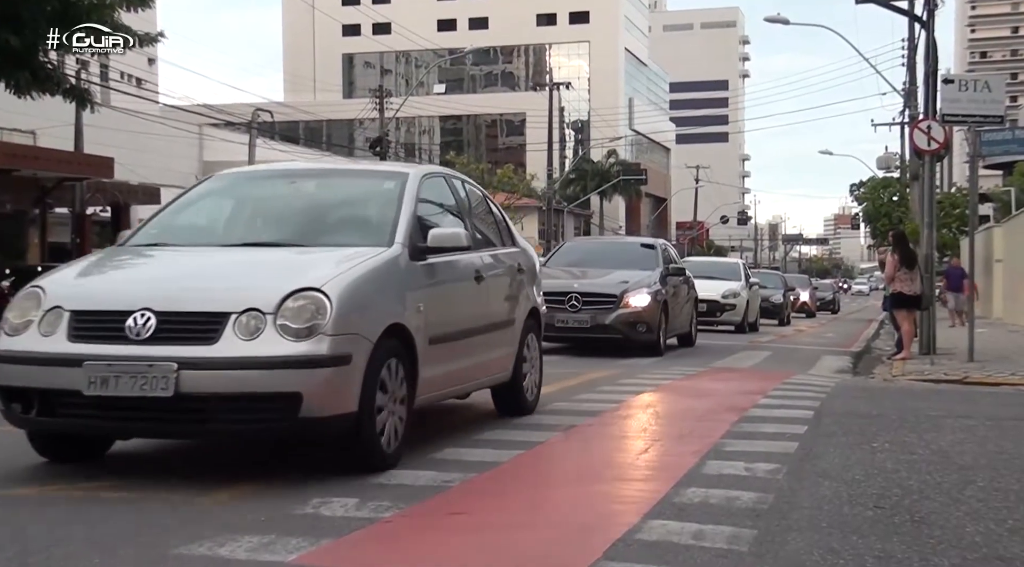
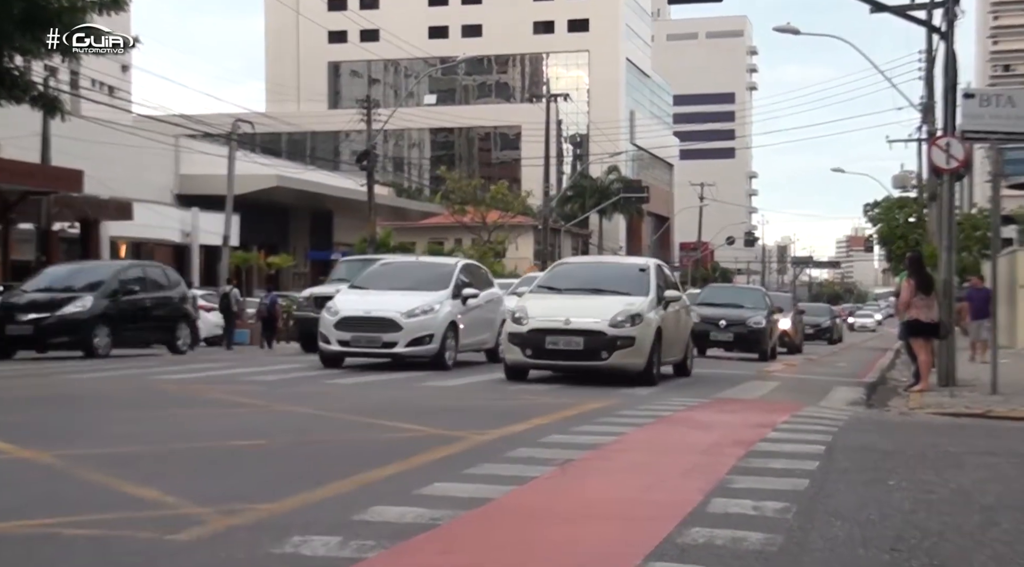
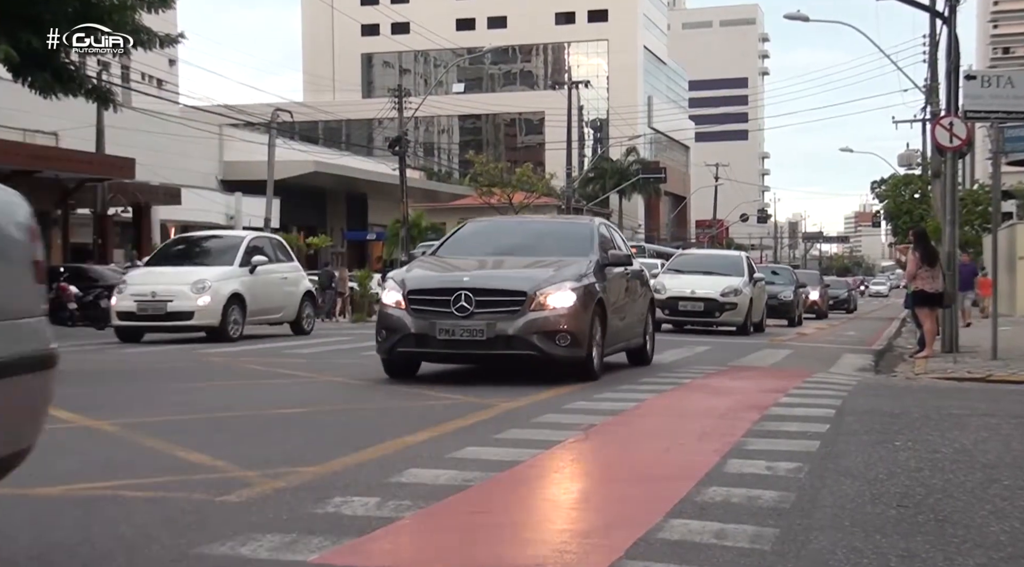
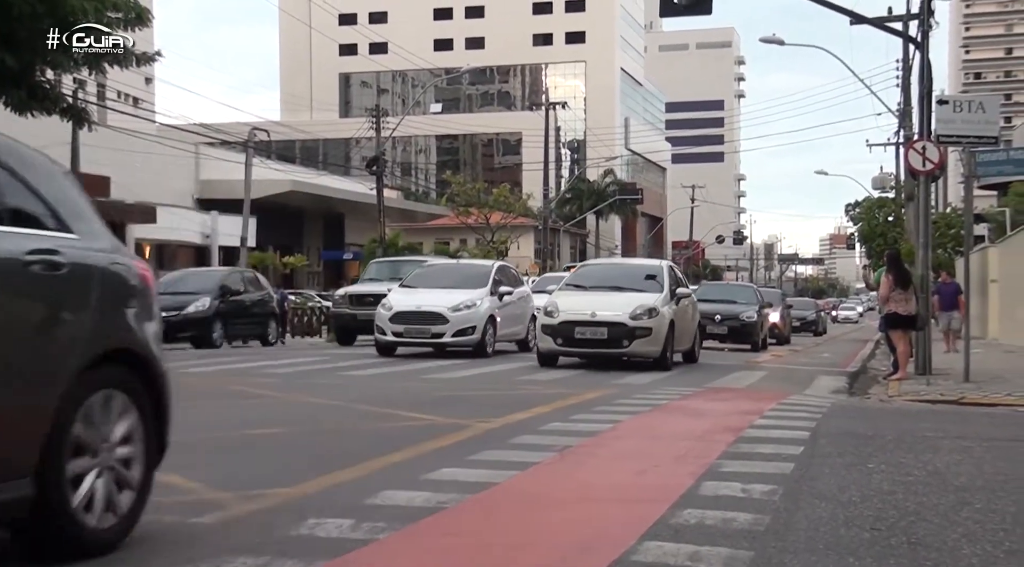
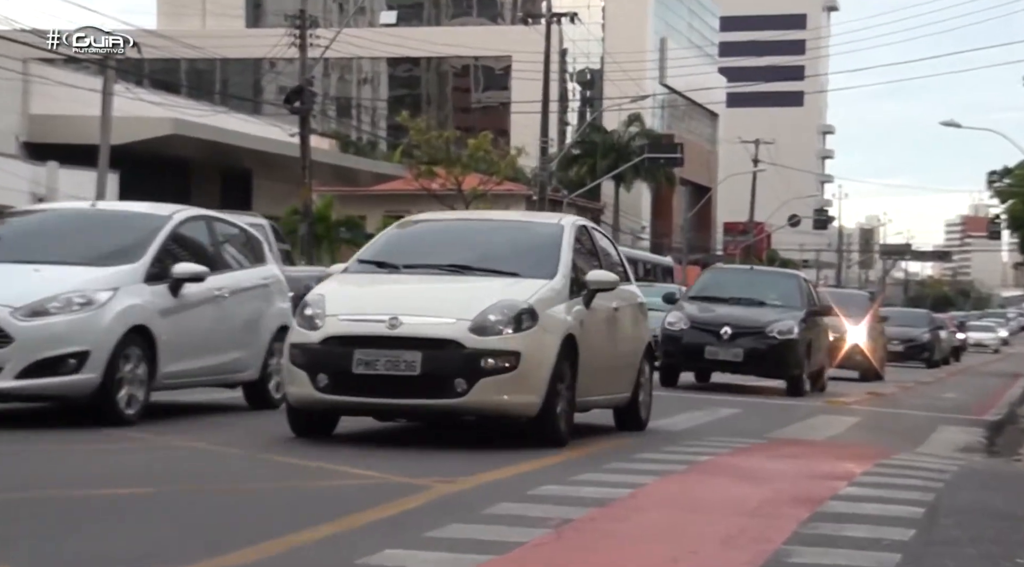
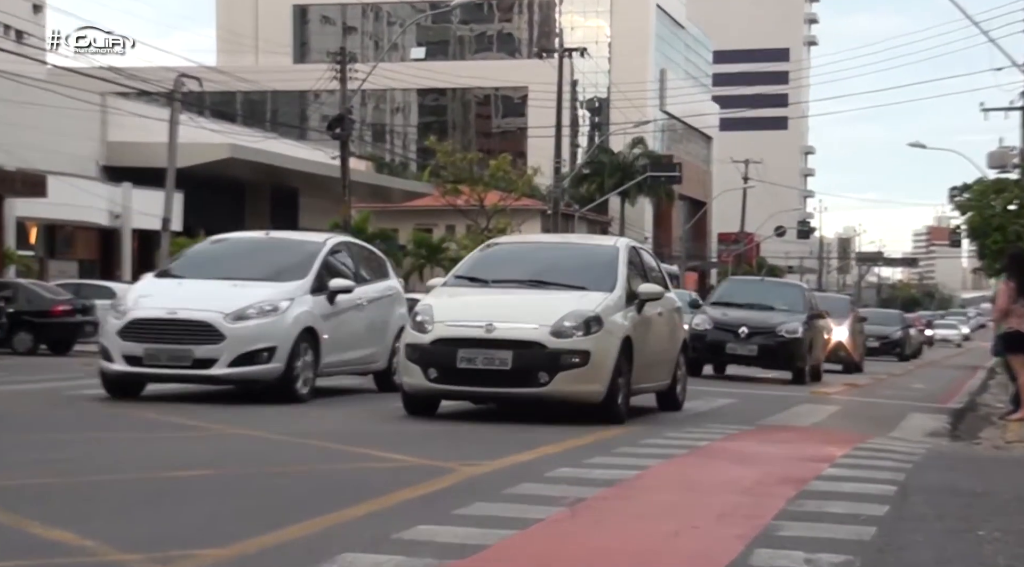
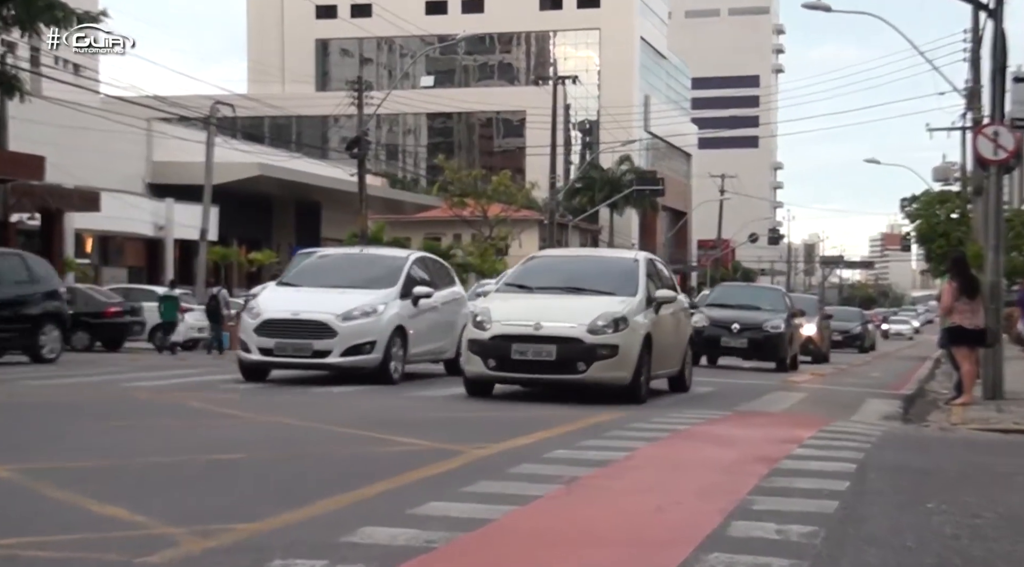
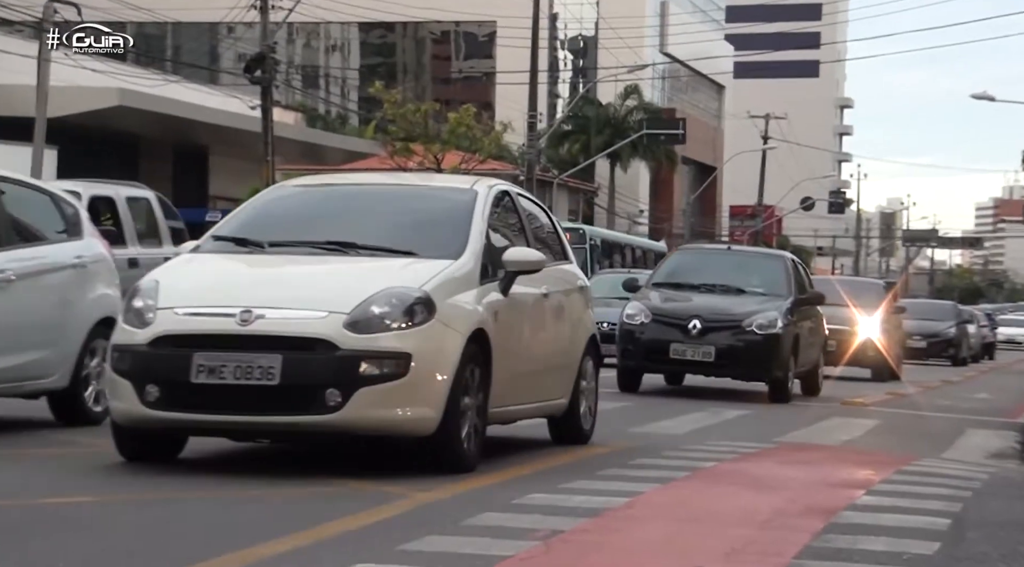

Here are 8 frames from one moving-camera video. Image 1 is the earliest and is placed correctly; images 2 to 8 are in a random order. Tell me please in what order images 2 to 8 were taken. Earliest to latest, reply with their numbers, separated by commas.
3, 4, 2, 7, 6, 5, 8
